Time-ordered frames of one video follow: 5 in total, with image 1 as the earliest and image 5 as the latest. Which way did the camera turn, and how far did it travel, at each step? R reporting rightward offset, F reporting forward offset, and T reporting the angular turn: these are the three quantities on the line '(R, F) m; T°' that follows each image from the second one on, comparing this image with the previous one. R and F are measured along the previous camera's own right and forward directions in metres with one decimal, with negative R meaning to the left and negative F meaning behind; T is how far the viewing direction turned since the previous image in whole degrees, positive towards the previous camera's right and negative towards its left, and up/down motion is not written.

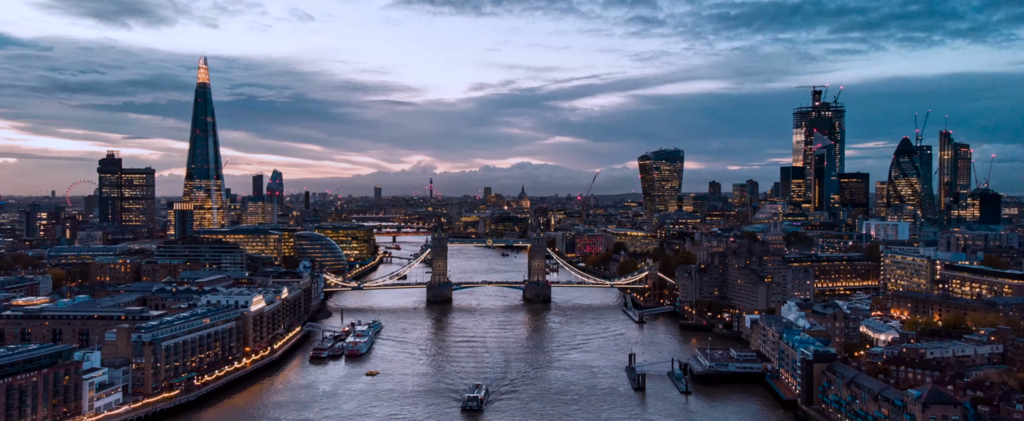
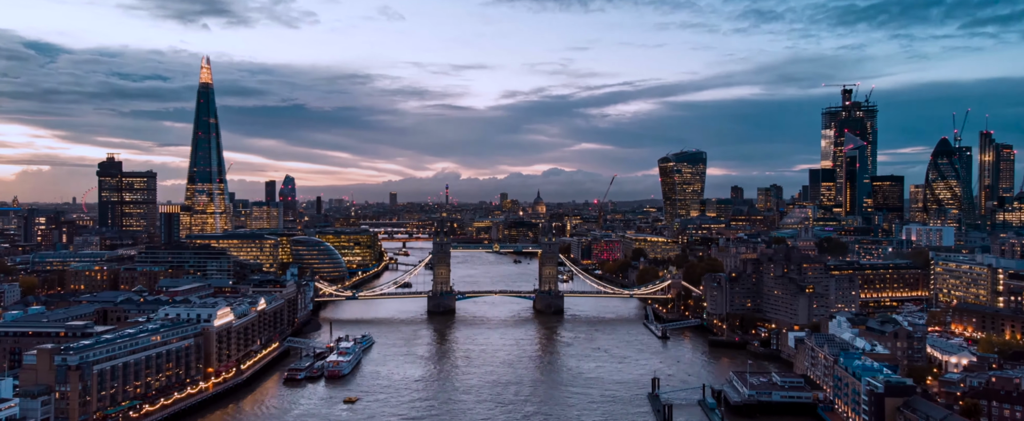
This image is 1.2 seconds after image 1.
(+0.5, +3.5) m; -2°
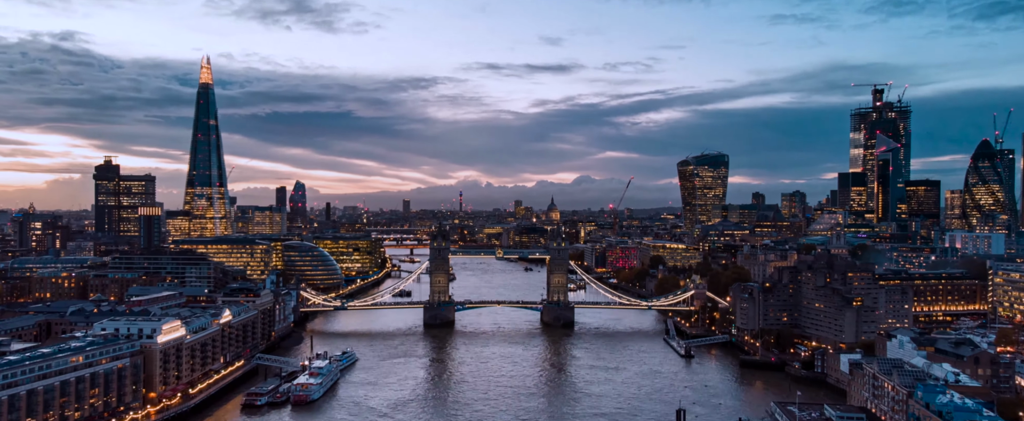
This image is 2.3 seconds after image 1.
(+0.5, +3.5) m; -1°
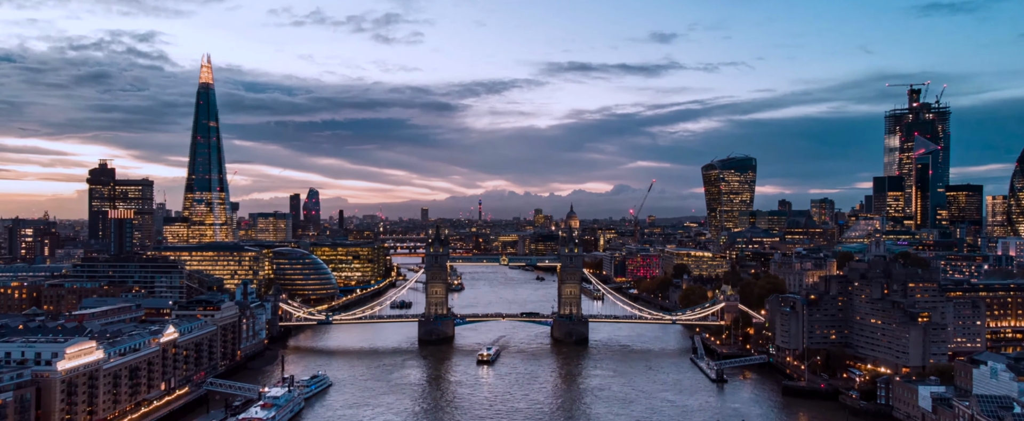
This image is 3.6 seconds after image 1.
(+0.7, +3.8) m; -2°
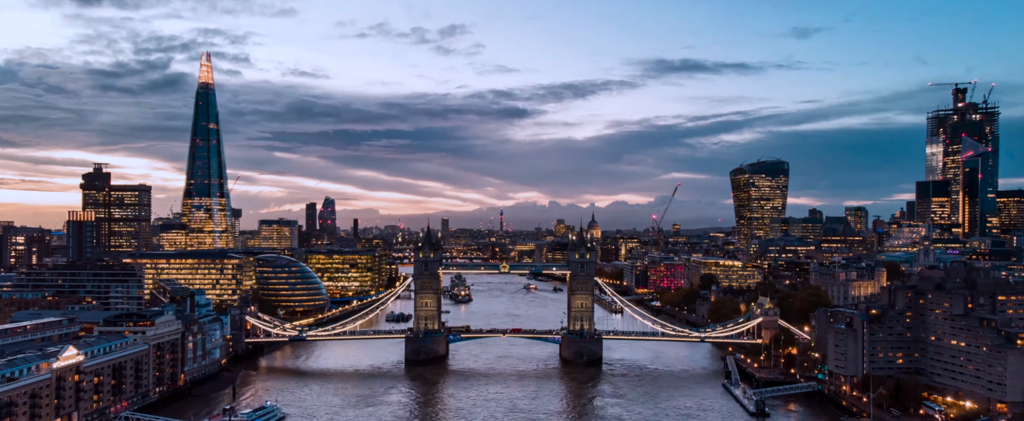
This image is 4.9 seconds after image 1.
(+0.8, +4.0) m; -2°
